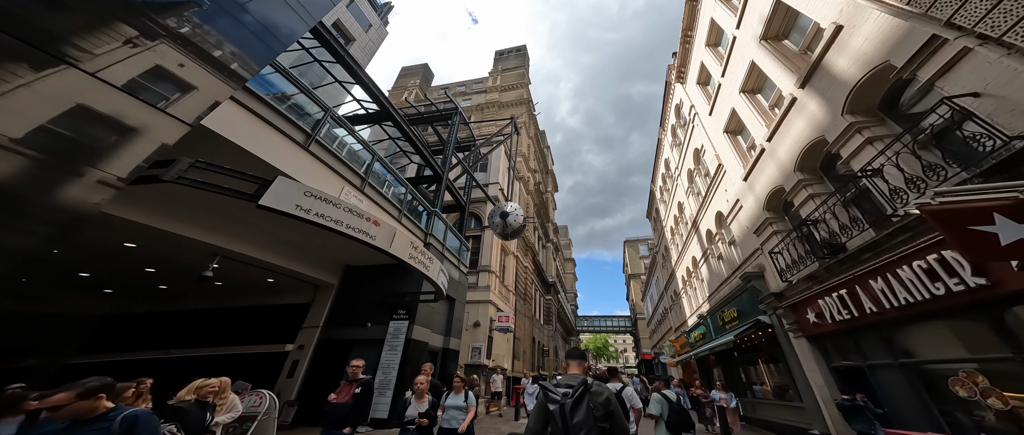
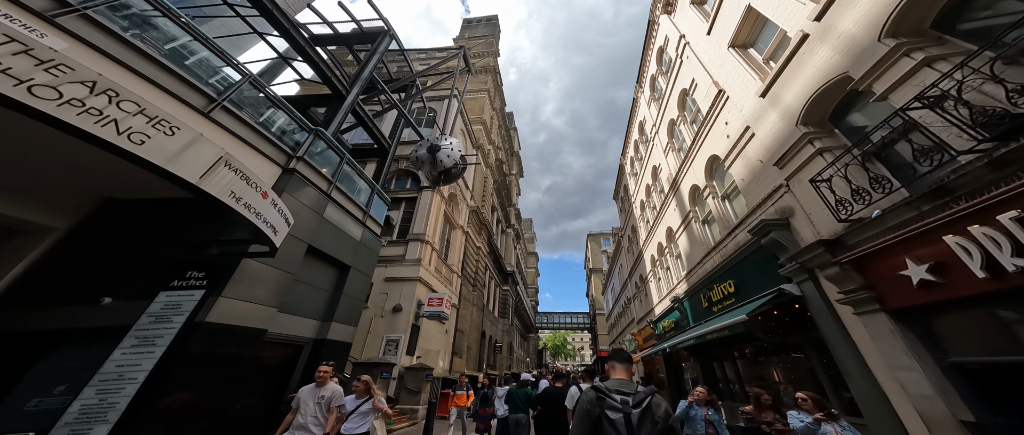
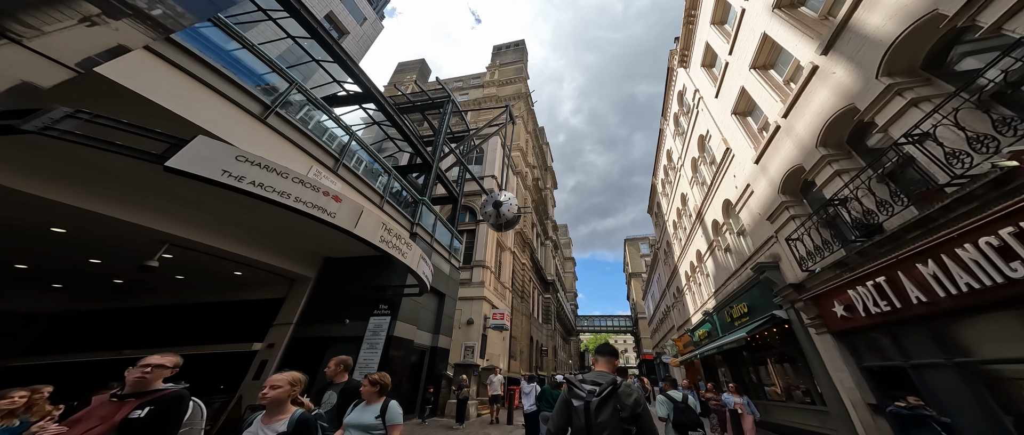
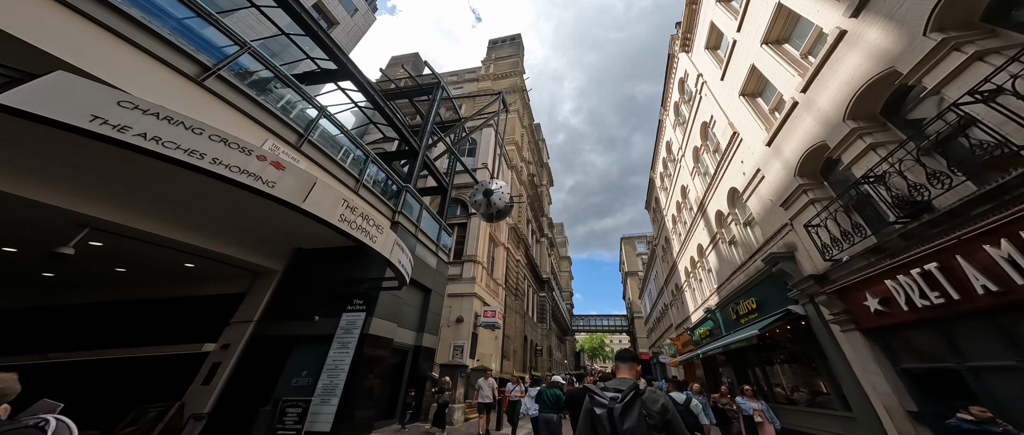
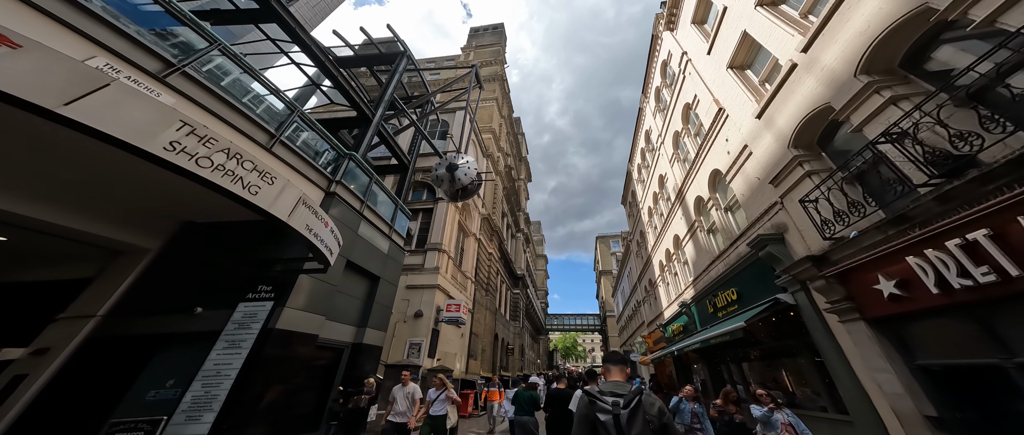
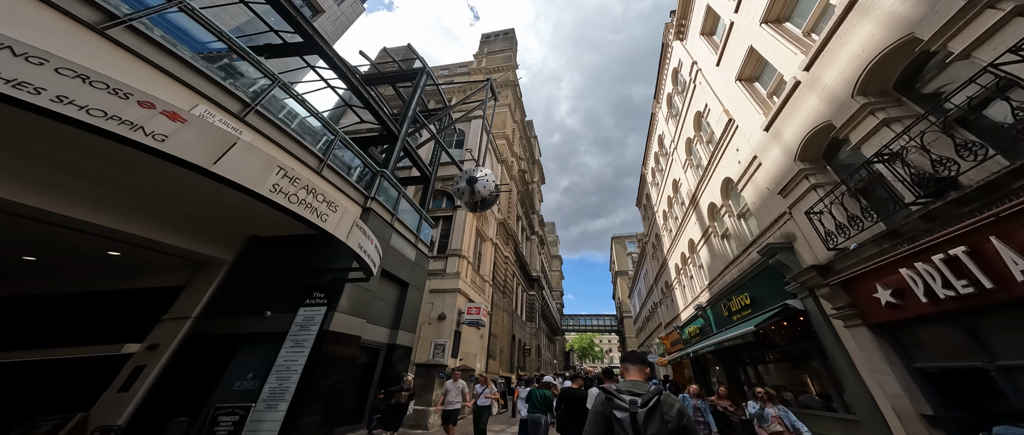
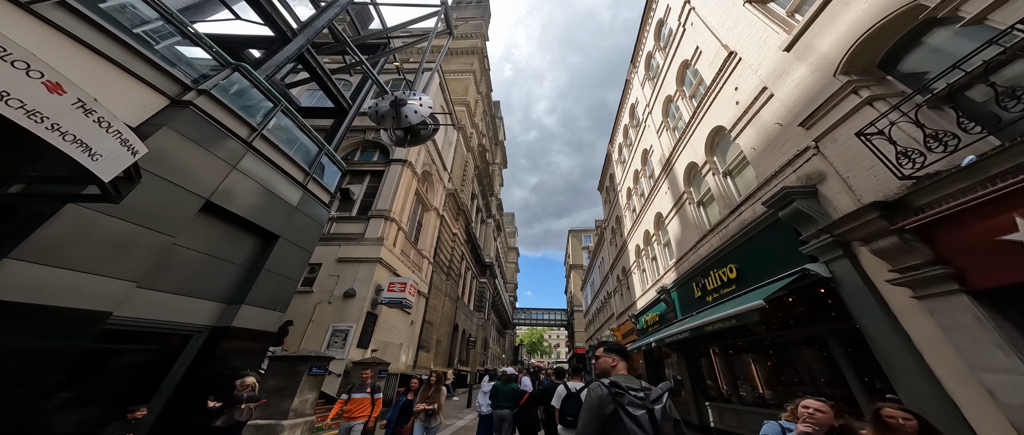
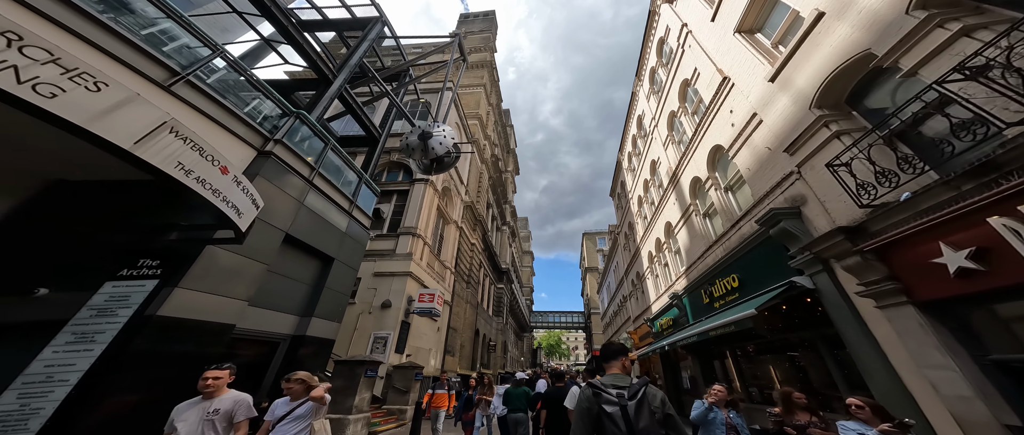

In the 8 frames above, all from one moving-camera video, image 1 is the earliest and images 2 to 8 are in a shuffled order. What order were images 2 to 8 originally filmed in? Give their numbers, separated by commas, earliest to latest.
3, 4, 6, 5, 2, 8, 7
